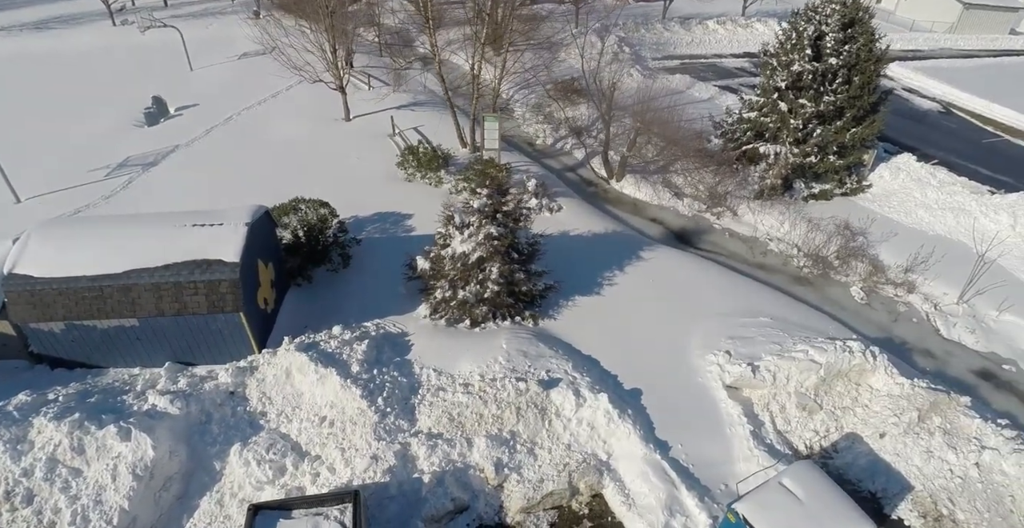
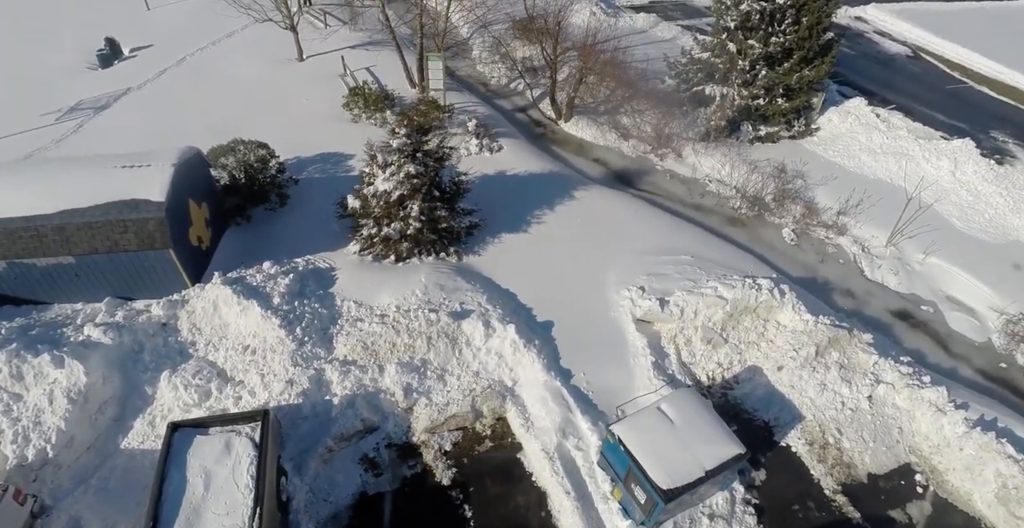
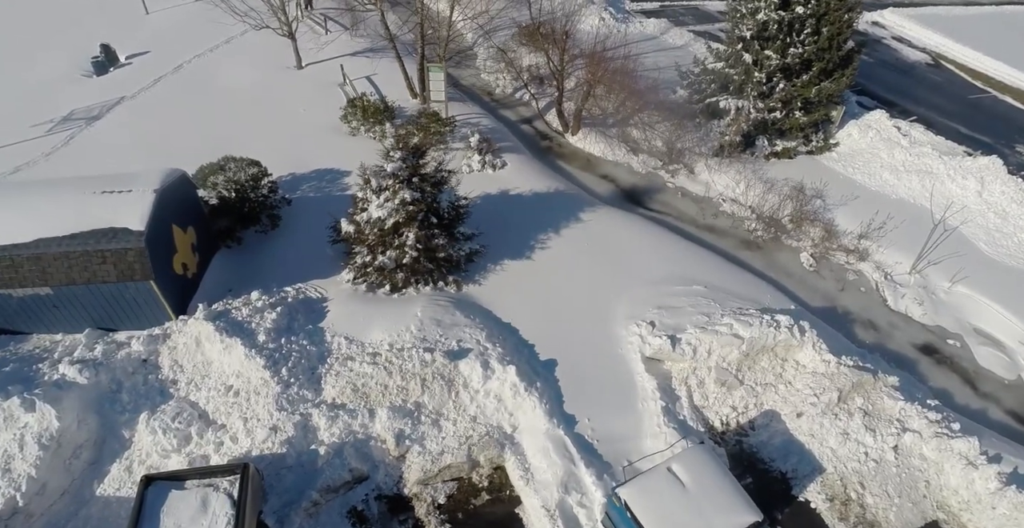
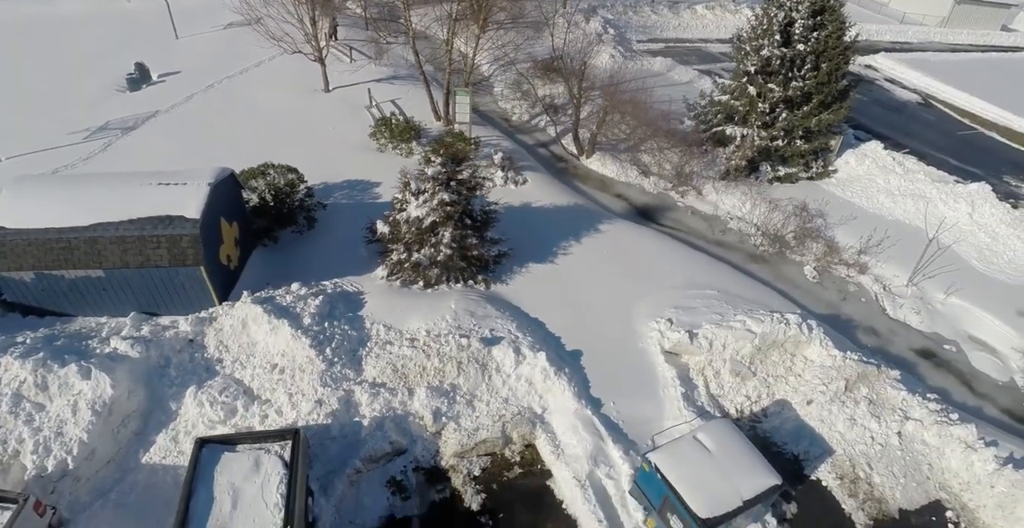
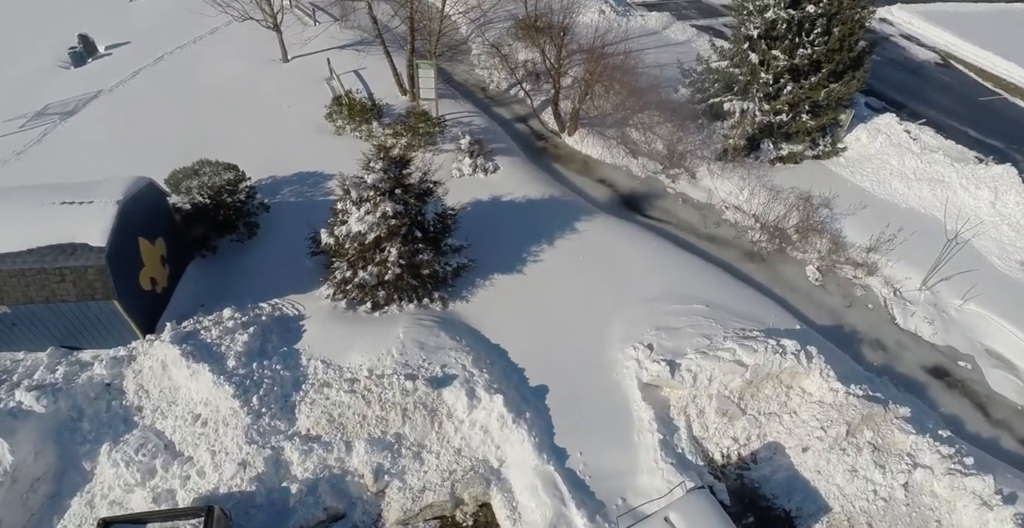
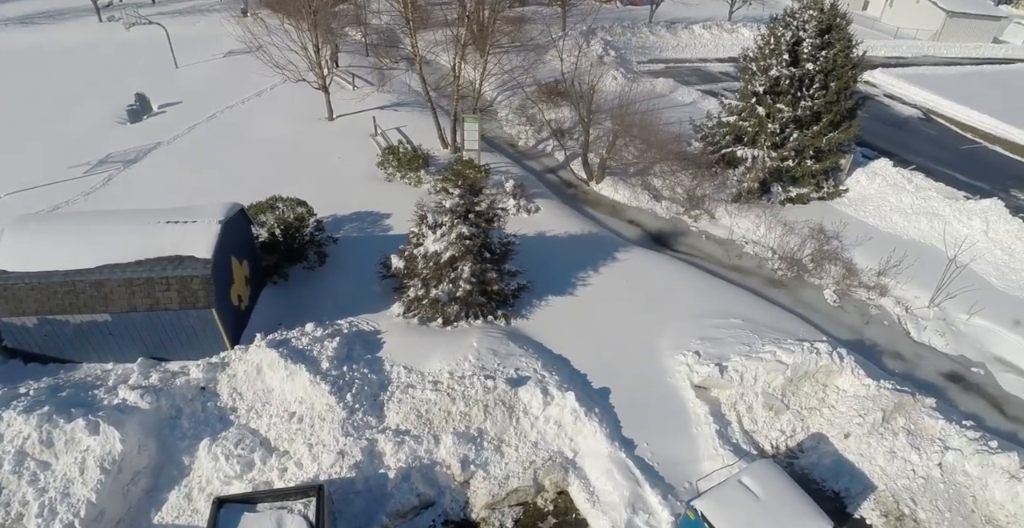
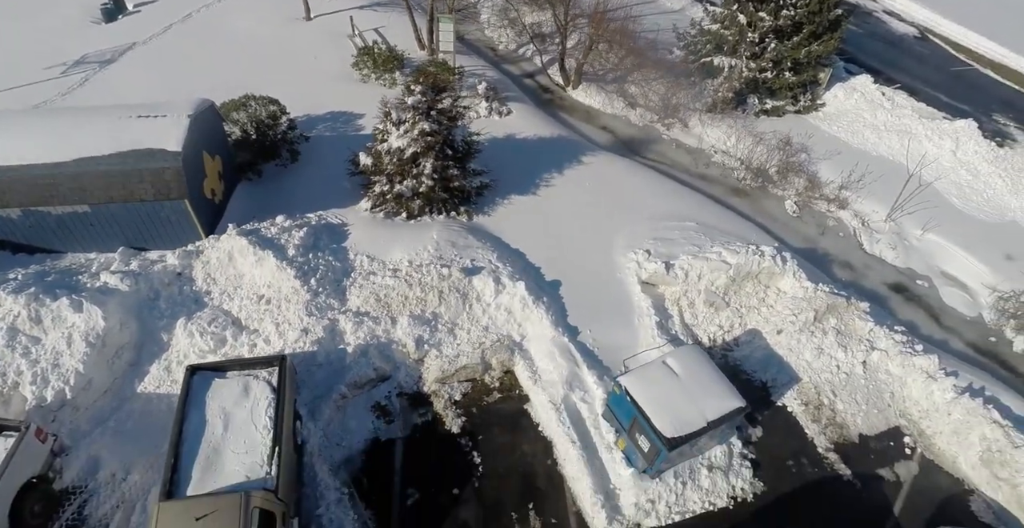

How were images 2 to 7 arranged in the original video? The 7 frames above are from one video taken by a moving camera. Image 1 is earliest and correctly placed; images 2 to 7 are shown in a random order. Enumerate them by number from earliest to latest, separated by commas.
6, 4, 7, 2, 3, 5
